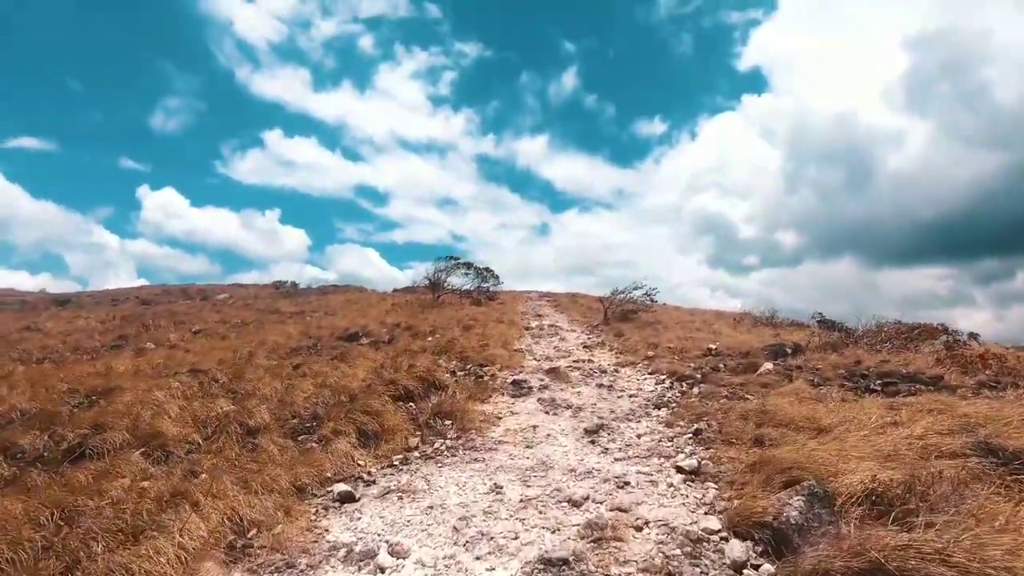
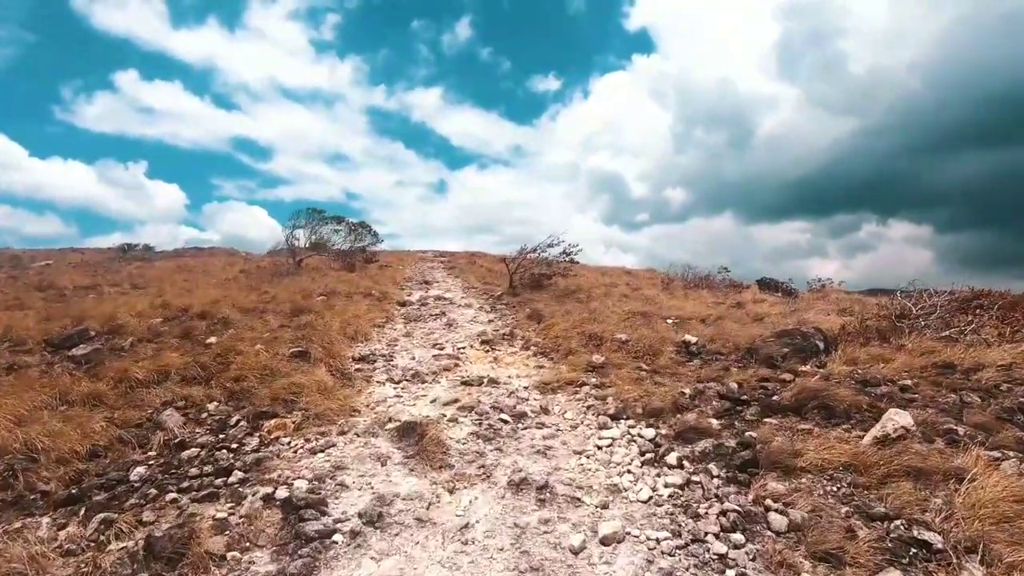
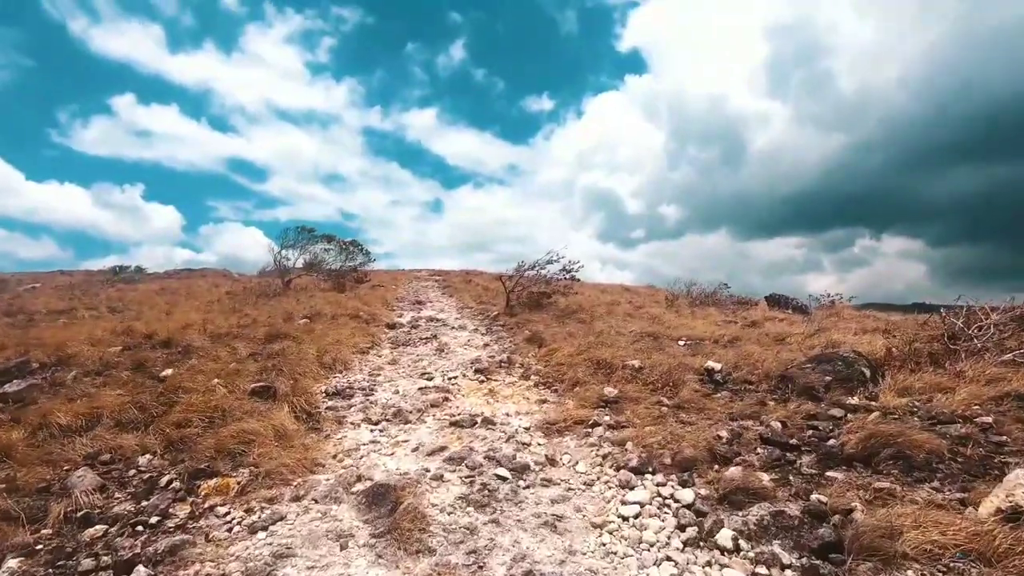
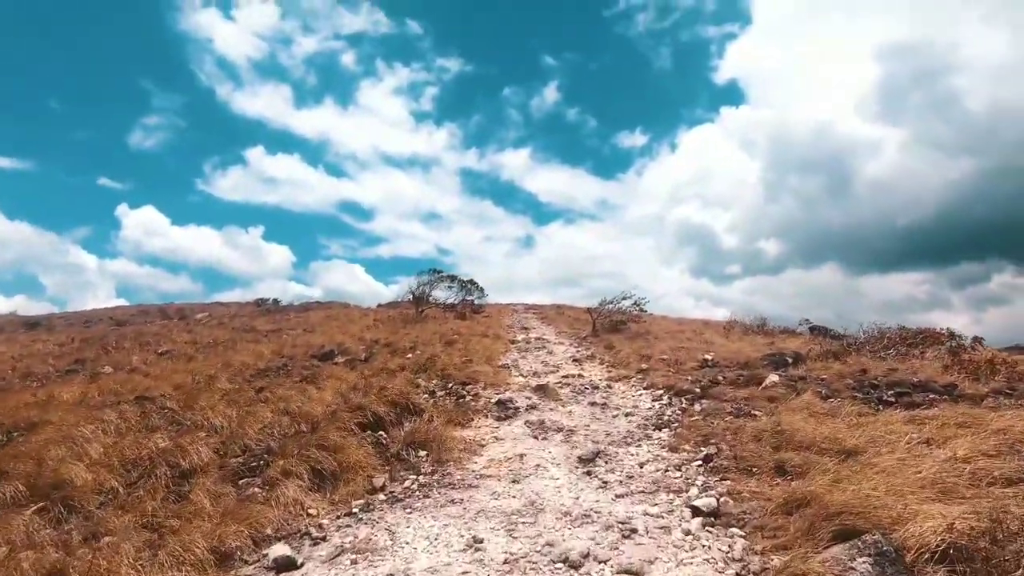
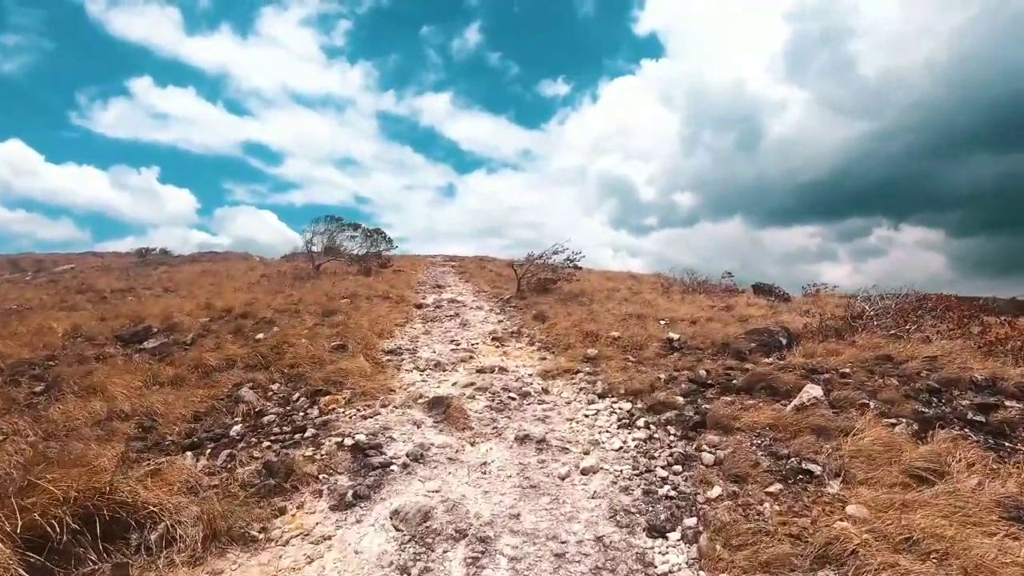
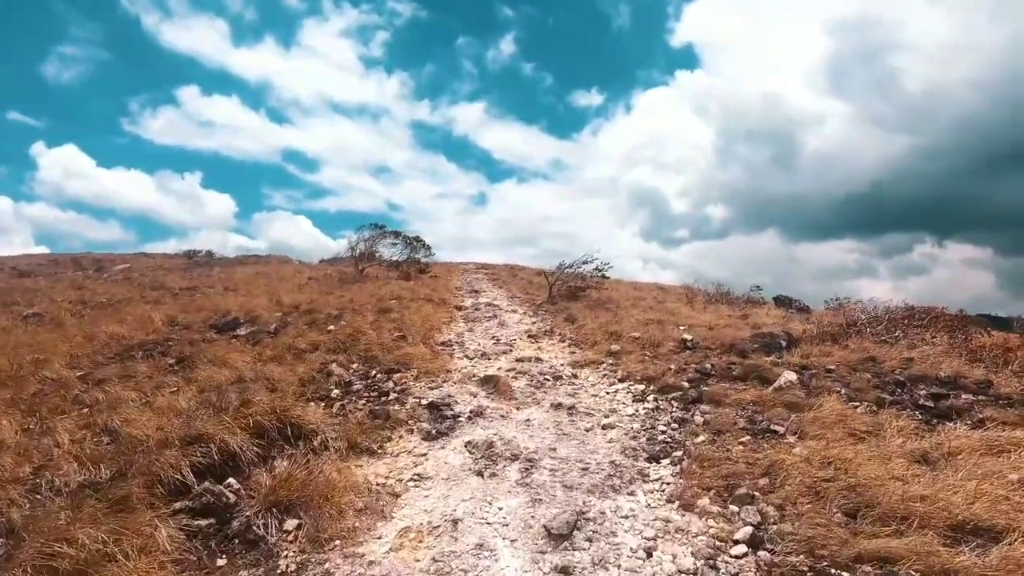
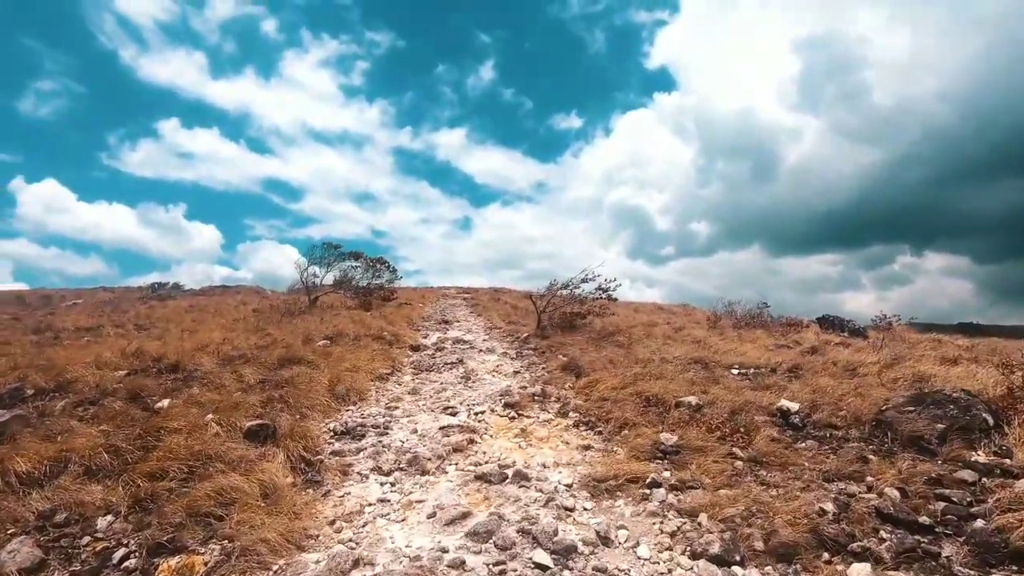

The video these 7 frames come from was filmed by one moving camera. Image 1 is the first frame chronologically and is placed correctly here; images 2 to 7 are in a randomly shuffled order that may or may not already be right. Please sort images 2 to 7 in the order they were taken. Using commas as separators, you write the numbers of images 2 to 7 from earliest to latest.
4, 6, 5, 2, 3, 7
